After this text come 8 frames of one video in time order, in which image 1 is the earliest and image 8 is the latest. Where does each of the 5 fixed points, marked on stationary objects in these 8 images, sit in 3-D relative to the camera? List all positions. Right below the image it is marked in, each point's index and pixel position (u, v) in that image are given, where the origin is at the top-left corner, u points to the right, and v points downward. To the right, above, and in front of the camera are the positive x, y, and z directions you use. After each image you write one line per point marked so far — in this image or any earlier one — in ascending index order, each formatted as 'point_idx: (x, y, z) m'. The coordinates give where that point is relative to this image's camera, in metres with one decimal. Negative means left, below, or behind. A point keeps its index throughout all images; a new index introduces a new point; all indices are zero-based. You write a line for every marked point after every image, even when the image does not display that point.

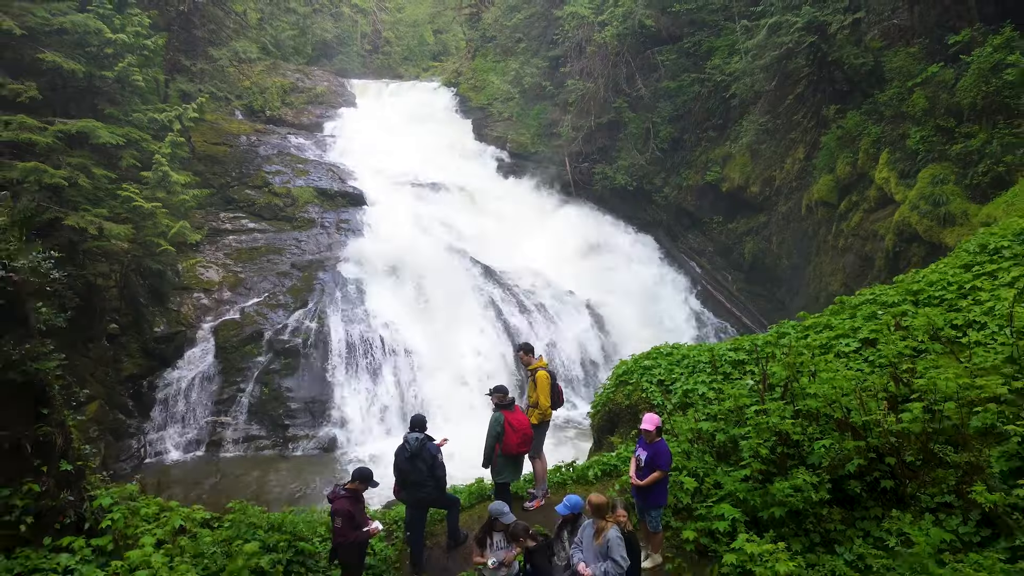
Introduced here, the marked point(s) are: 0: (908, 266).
0: (+6.7, +0.4, +9.6) m
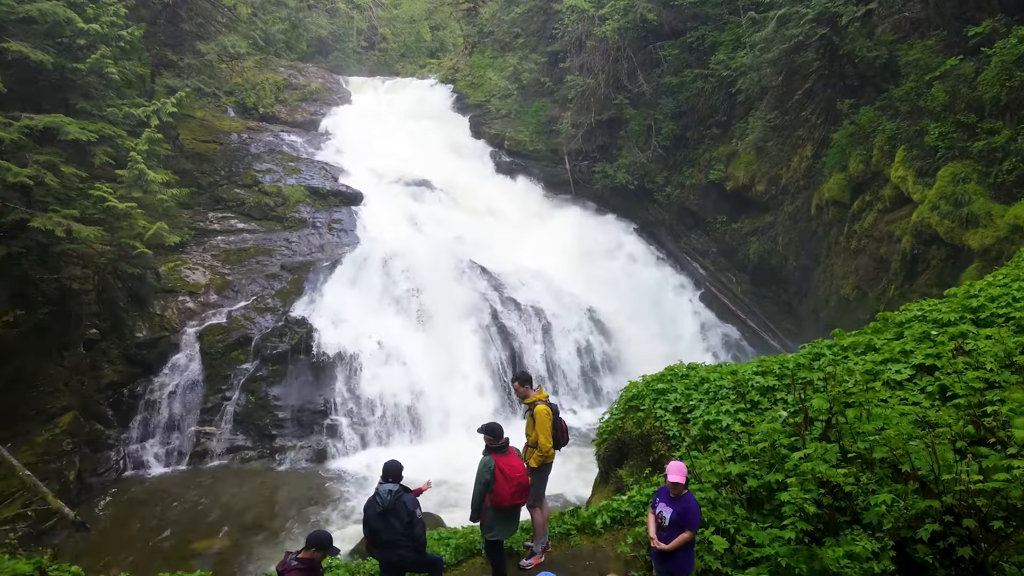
0: (+6.6, +0.3, +9.1) m
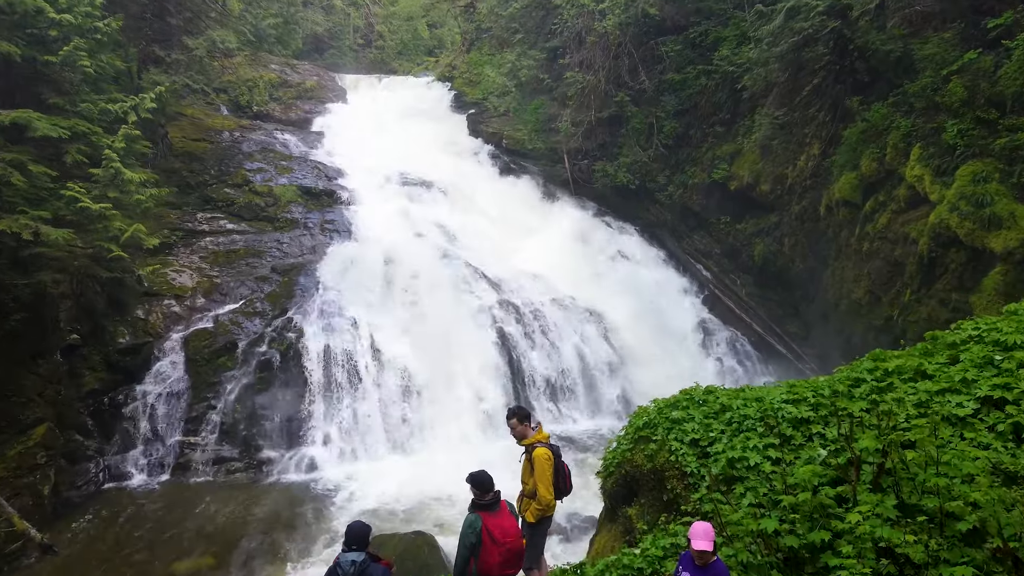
0: (+6.6, +0.2, +8.7) m
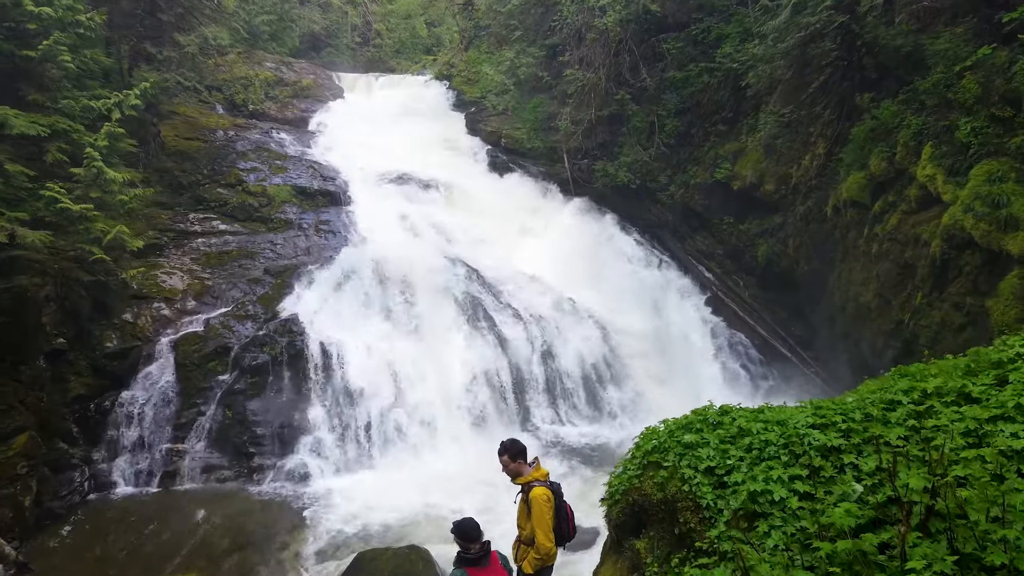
0: (+6.6, +0.2, +8.4) m
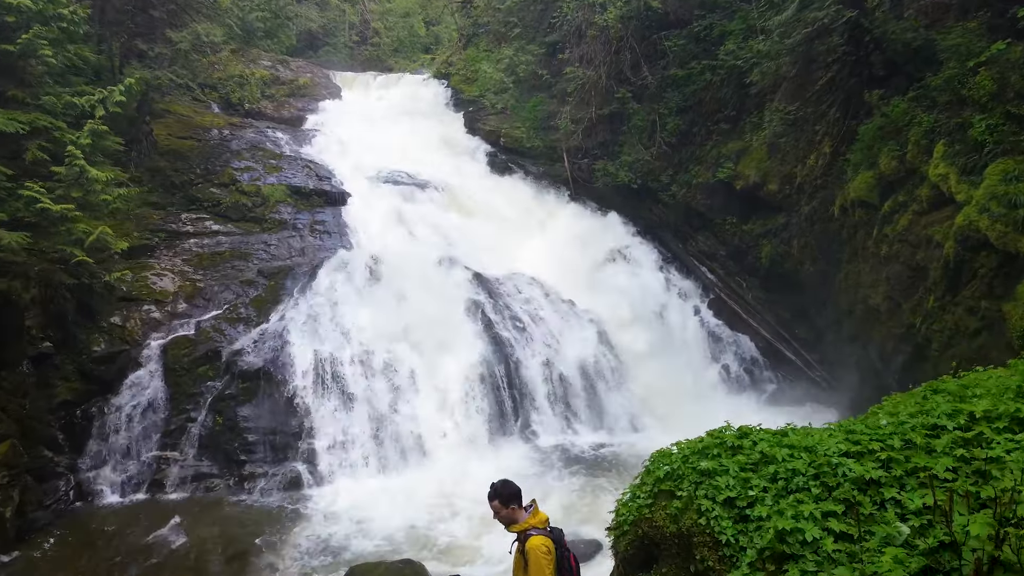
0: (+6.5, +0.1, +8.1) m
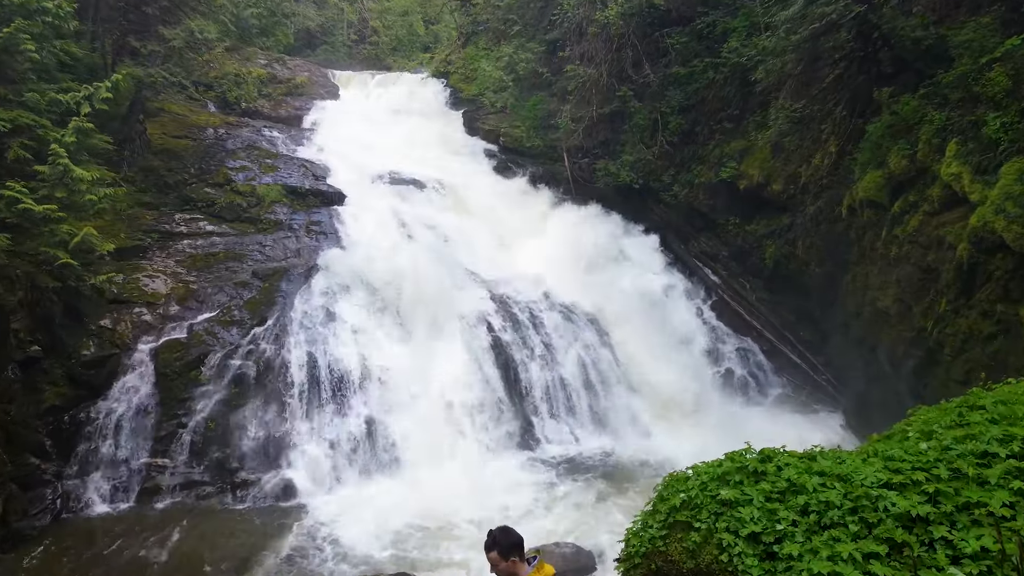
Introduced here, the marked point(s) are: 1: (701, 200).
0: (+6.5, +0.1, +7.8) m
1: (+4.9, +2.3, +14.8) m
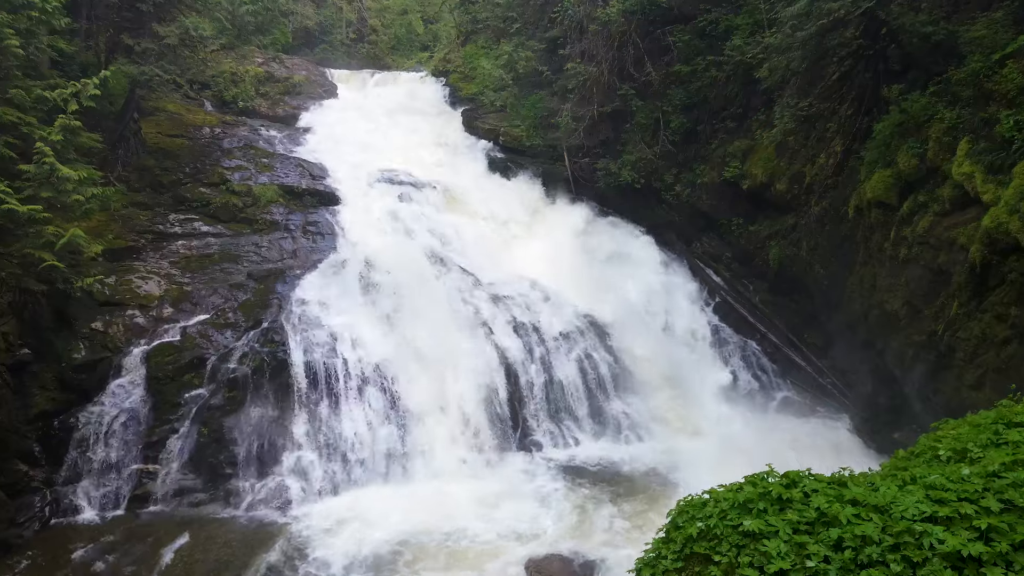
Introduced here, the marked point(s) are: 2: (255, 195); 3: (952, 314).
0: (+6.5, 0.0, +7.6) m
1: (+4.9, +2.2, +14.5) m
2: (-6.5, +2.3, +14.5) m
3: (+6.5, -0.4, +8.4) m
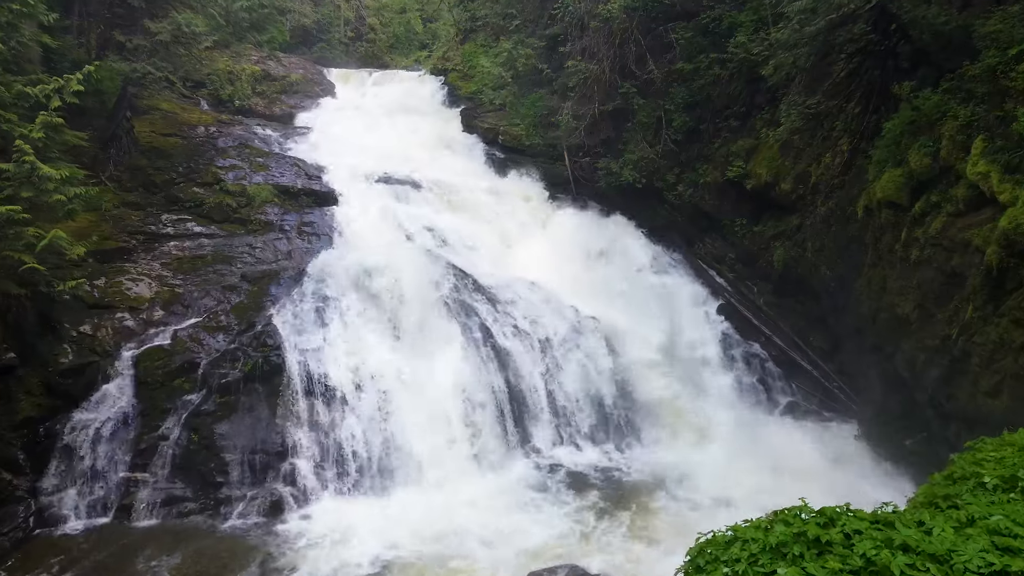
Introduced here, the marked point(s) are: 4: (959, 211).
0: (+6.5, 0.0, +7.4) m
1: (+4.9, +2.2, +14.3) m
2: (-6.5, +2.3, +14.2) m
3: (+6.5, -0.4, +8.2) m
4: (+6.5, +1.1, +8.3) m
